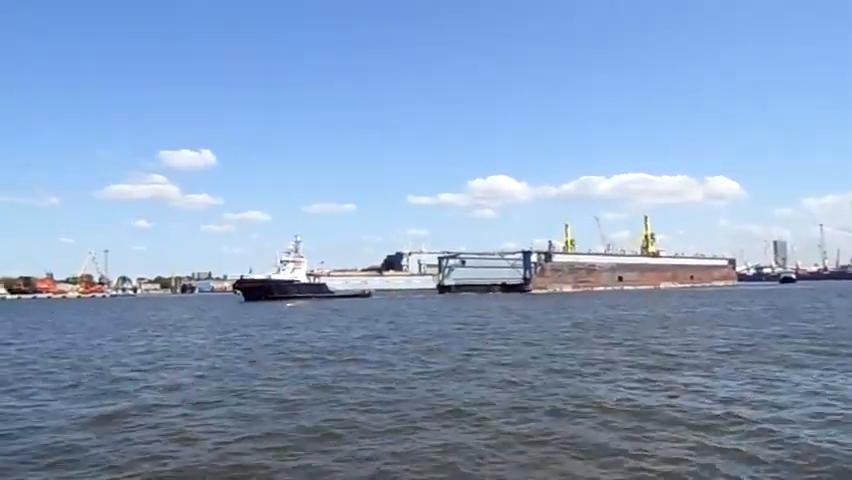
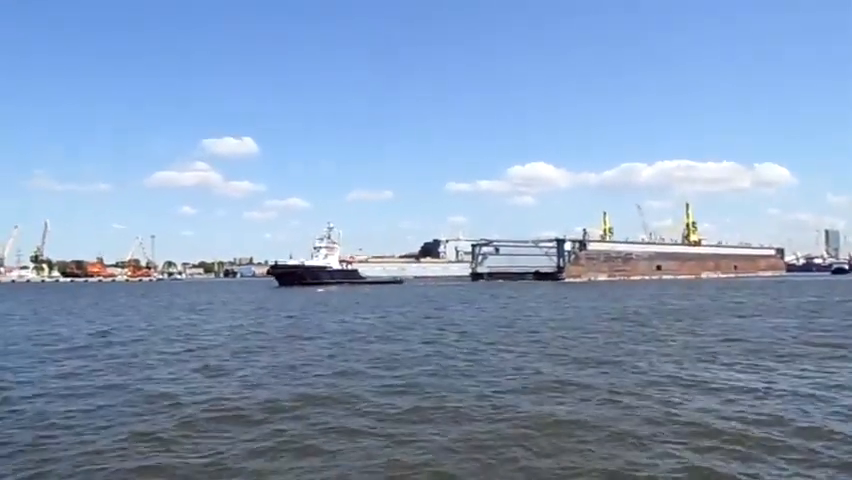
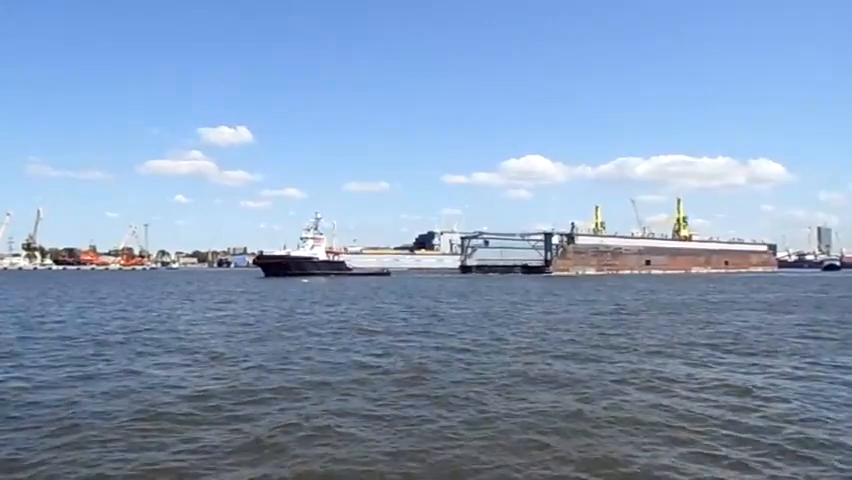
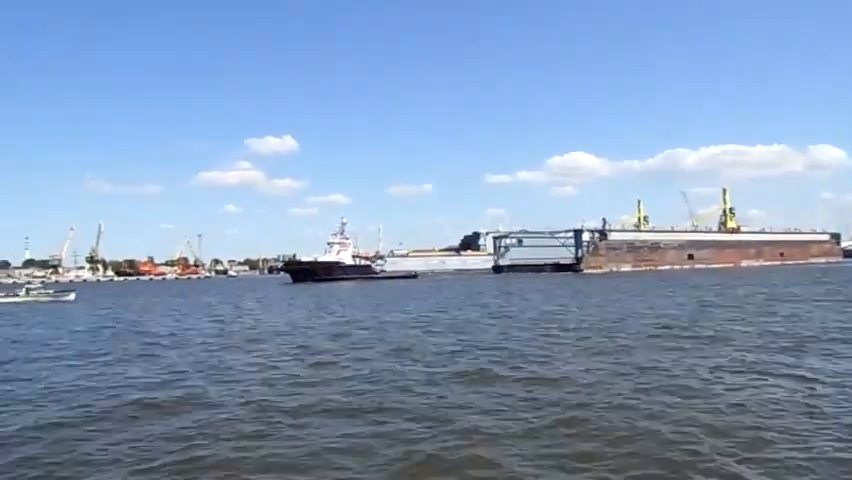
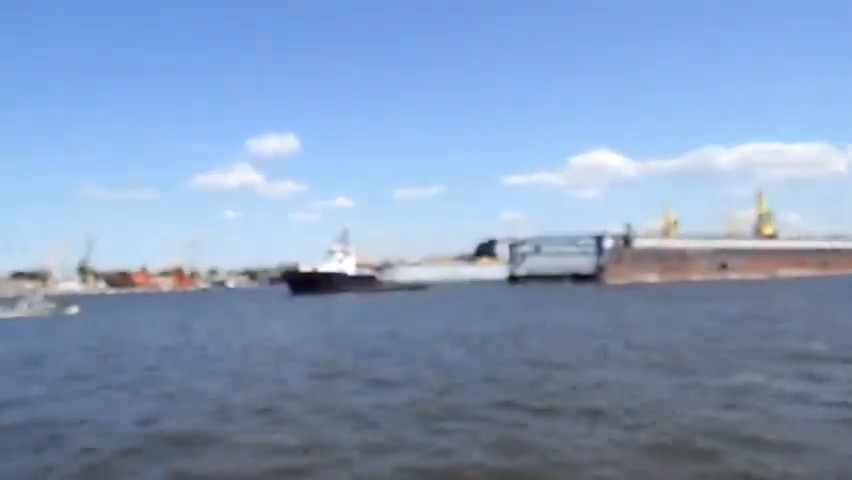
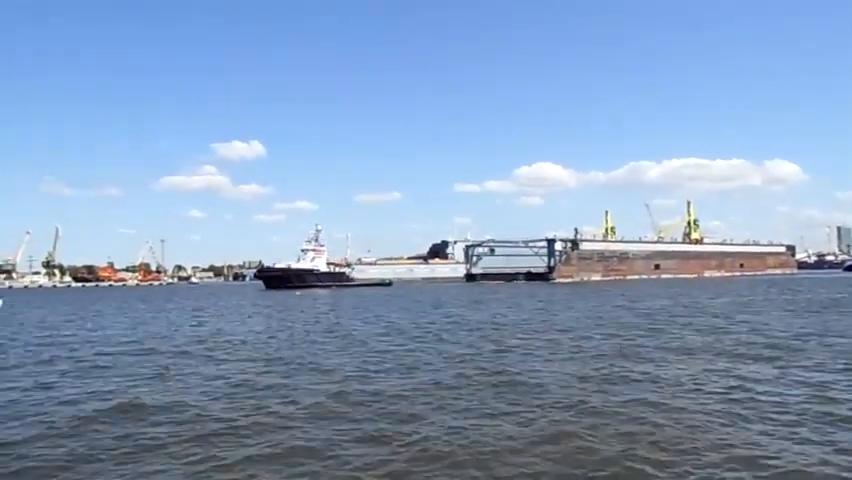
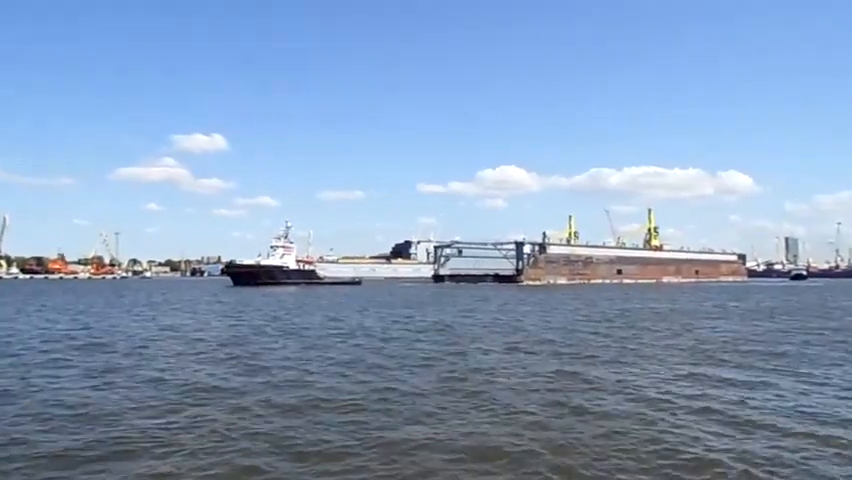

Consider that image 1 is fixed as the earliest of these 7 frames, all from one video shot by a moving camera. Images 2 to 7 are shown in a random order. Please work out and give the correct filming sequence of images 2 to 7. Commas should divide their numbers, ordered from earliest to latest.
2, 3, 7, 6, 4, 5
